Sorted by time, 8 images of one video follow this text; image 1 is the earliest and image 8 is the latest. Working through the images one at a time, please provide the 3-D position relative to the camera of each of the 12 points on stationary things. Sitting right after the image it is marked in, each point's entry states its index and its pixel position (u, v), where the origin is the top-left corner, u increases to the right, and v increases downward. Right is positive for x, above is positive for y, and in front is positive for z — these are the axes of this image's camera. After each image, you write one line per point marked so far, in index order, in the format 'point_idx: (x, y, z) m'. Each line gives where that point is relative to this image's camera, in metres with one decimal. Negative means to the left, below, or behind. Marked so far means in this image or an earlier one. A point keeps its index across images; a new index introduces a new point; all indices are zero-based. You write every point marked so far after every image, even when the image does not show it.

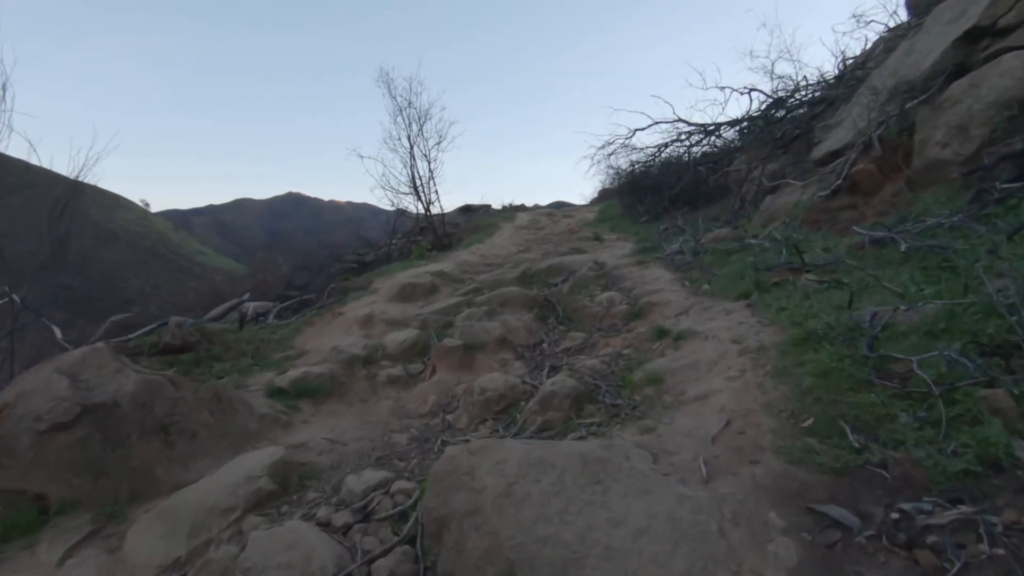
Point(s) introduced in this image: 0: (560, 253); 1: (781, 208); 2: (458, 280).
0: (+1.1, +0.8, +12.5) m
1: (+4.7, +1.4, +9.5) m
2: (-0.8, +0.1, +8.0) m
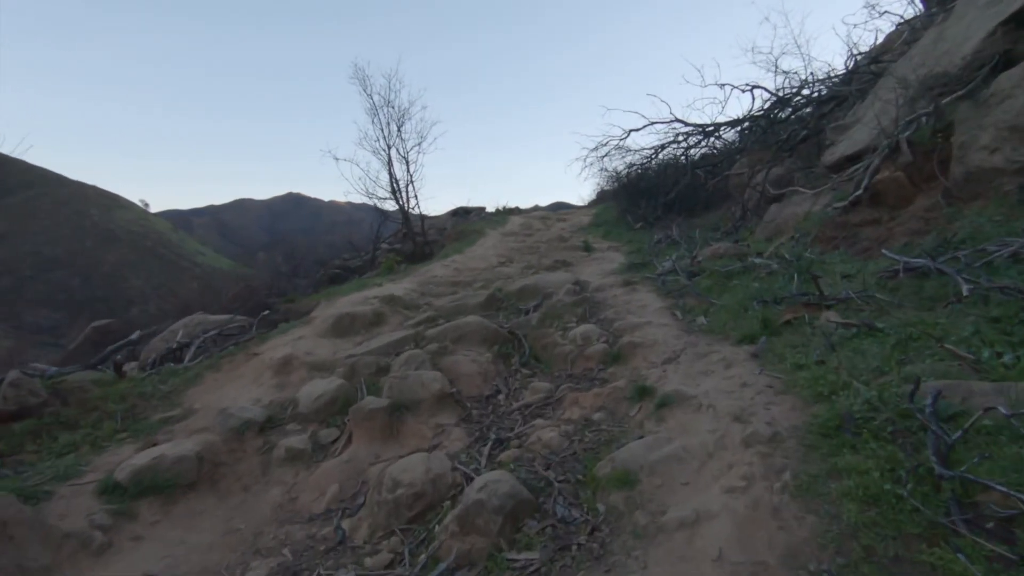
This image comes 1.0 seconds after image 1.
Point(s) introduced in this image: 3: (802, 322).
0: (+0.6, +0.5, +11.3) m
1: (+4.2, +1.0, +8.3) m
2: (-1.3, -0.2, +6.8) m
3: (+2.5, -0.3, +4.6) m
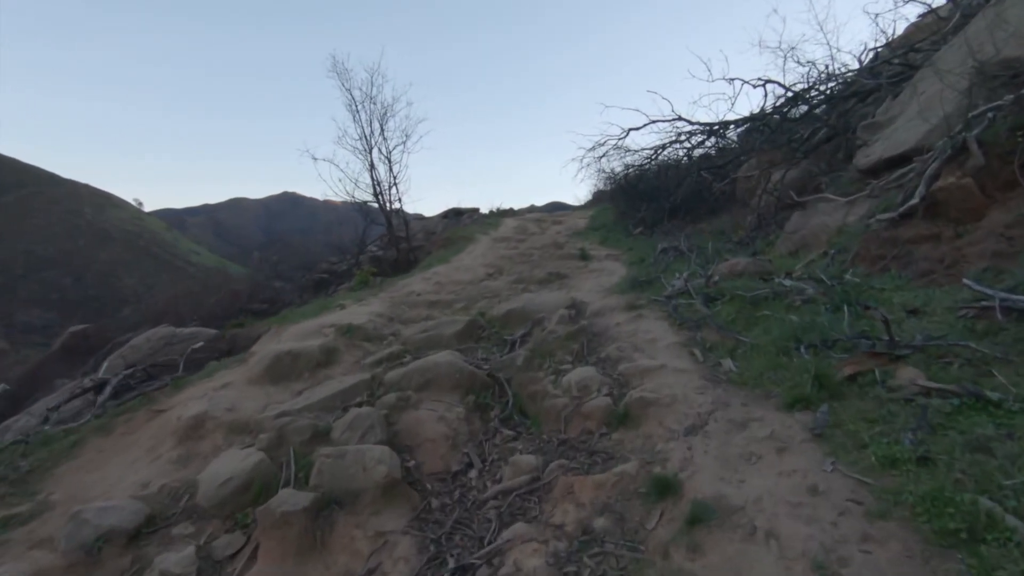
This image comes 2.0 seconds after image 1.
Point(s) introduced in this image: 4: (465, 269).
0: (+0.4, +0.2, +10.2) m
1: (+4.0, +0.7, +7.2) m
2: (-1.5, -0.5, +5.7) m
3: (+2.3, -0.6, +3.5) m
4: (-1.0, +0.4, +11.4) m
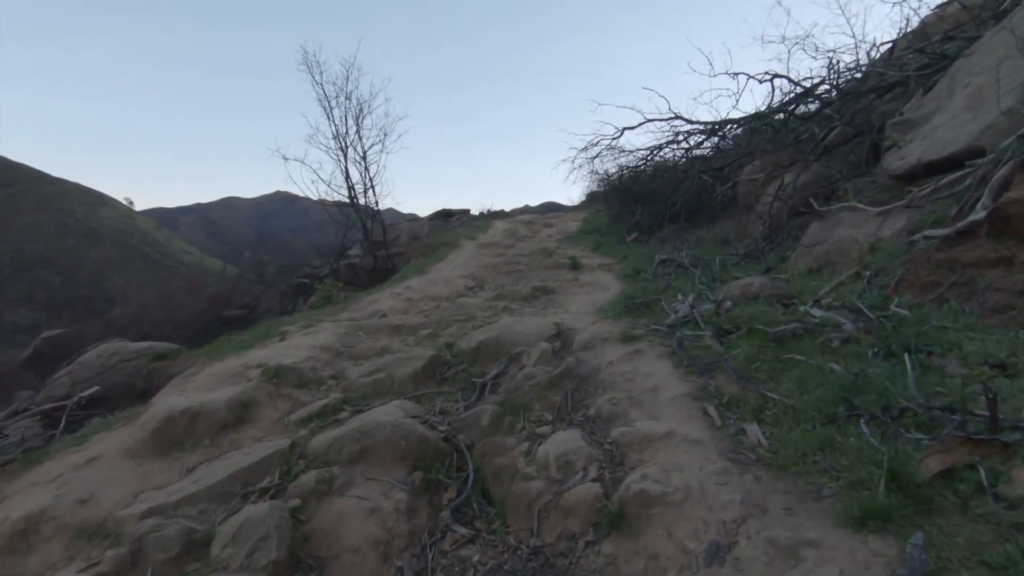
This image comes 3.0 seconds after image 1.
0: (+0.1, -0.1, +9.1) m
1: (+3.8, +0.4, +6.1) m
2: (-1.7, -0.8, +4.6) m
3: (+2.1, -0.9, +2.4) m
4: (-1.3, +0.1, +10.3) m
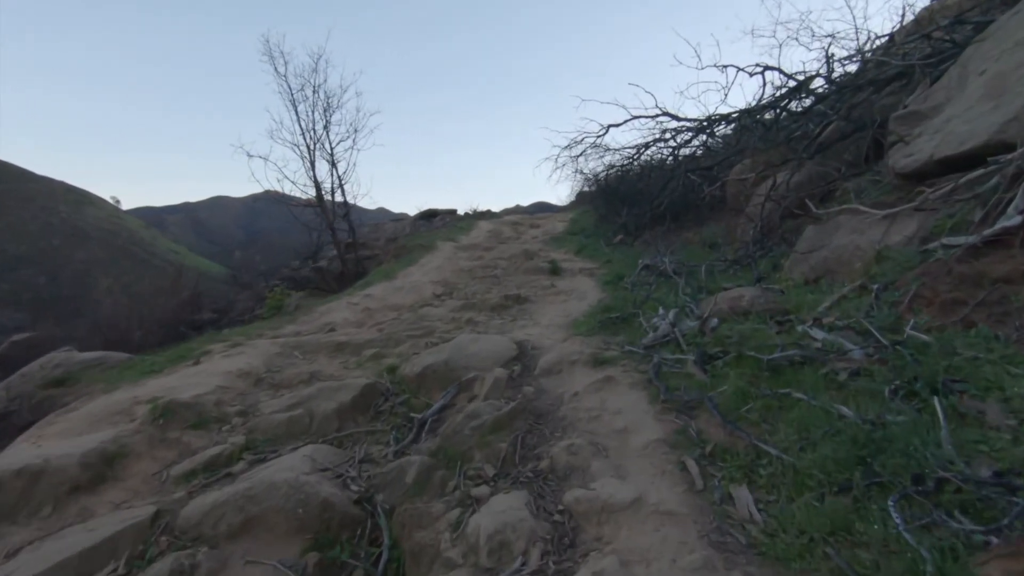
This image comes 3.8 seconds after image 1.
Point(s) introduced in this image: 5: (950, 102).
0: (-0.4, -0.2, +8.3) m
1: (+3.3, +0.3, +5.4) m
2: (-2.1, -0.9, +3.8) m
3: (+1.7, -1.0, +1.7) m
4: (-1.8, 0.0, +9.5) m
5: (+4.7, +2.0, +5.7) m
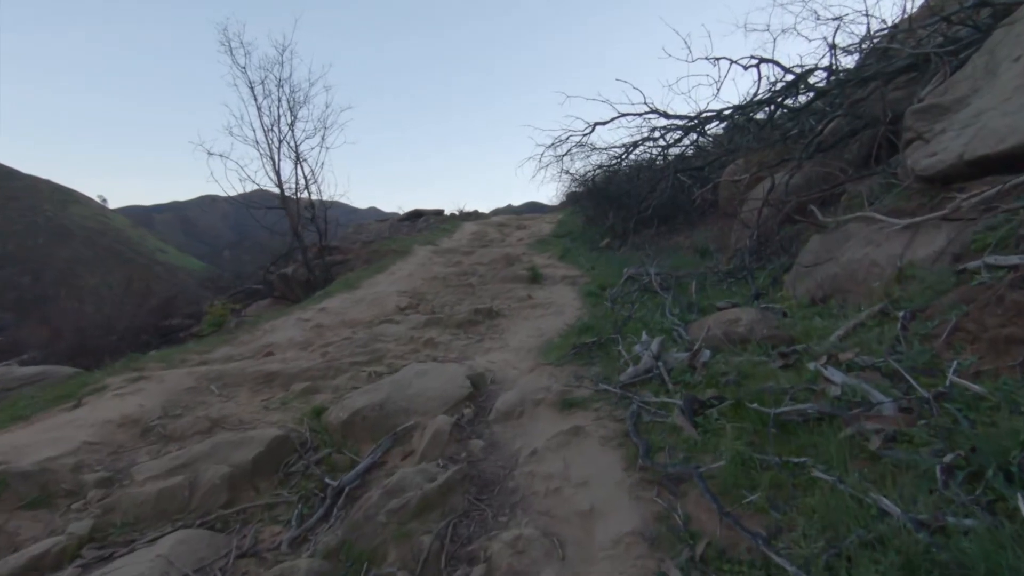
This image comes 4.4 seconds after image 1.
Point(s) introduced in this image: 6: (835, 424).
0: (-0.8, -0.4, +7.4) m
1: (+3.0, +0.1, +4.6) m
2: (-2.5, -1.1, +2.9) m
3: (+1.4, -1.2, +0.8) m
4: (-2.3, -0.2, +8.7) m
5: (+4.3, +1.8, +5.0) m
6: (+1.7, -0.7, +2.9) m
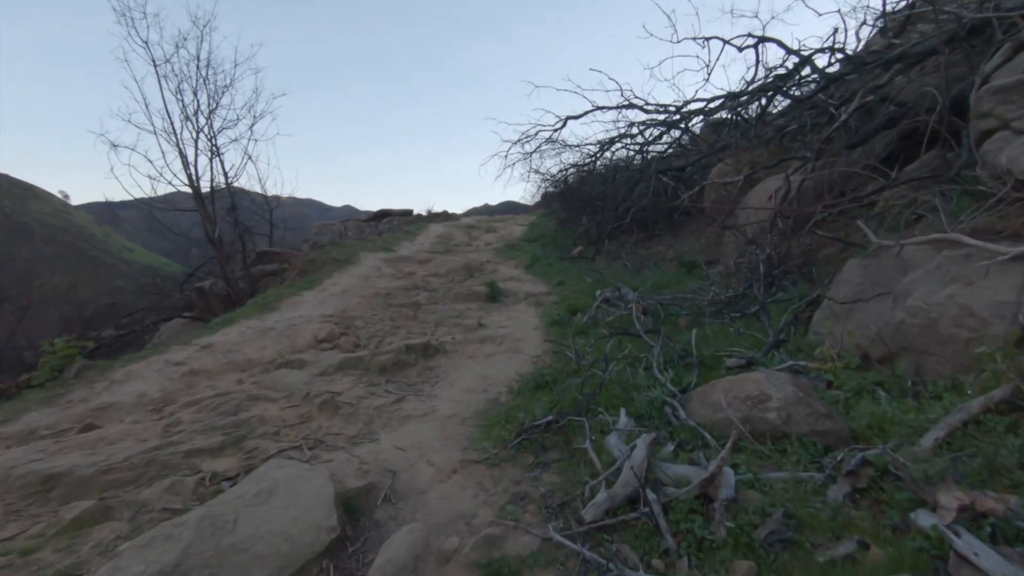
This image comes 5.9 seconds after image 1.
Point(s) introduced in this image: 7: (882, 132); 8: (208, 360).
0: (-1.4, -0.8, +5.7) m
1: (+2.4, -0.2, +3.1) m
2: (-2.9, -1.5, +1.1) m
3: (+1.0, -1.5, -0.8) m
4: (-2.9, -0.5, +6.9) m
5: (+3.8, +1.5, +3.5) m
6: (+1.3, -1.1, +1.3) m
7: (+3.9, +1.7, +5.7) m
8: (-3.2, -0.7, +5.7) m
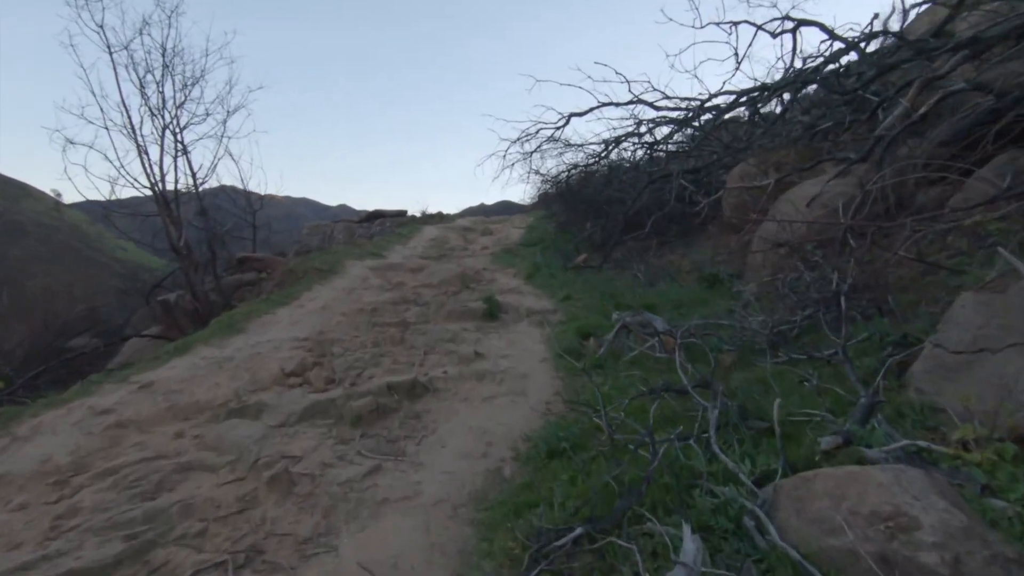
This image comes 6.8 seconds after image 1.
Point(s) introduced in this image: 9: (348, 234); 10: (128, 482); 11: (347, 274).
0: (-1.4, -1.0, +4.7) m
1: (+2.5, -0.5, +2.1) m
2: (-2.8, -1.7, +0.1) m
3: (+1.1, -1.8, -1.8) m
4: (-2.9, -0.8, +5.8) m
5: (+3.8, +1.2, +2.5) m
6: (+1.4, -1.3, +0.3) m
7: (+3.9, +1.4, +4.7) m
8: (-3.2, -1.0, +4.7) m
9: (-5.9, +1.8, +19.1) m
10: (-2.5, -1.2, +3.5) m
11: (-3.3, +0.2, +10.6) m
